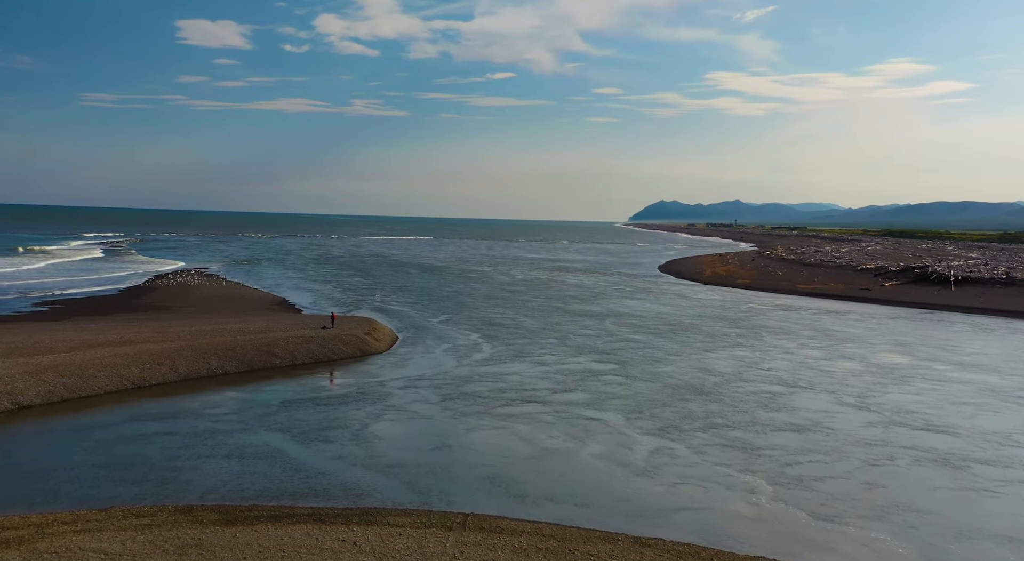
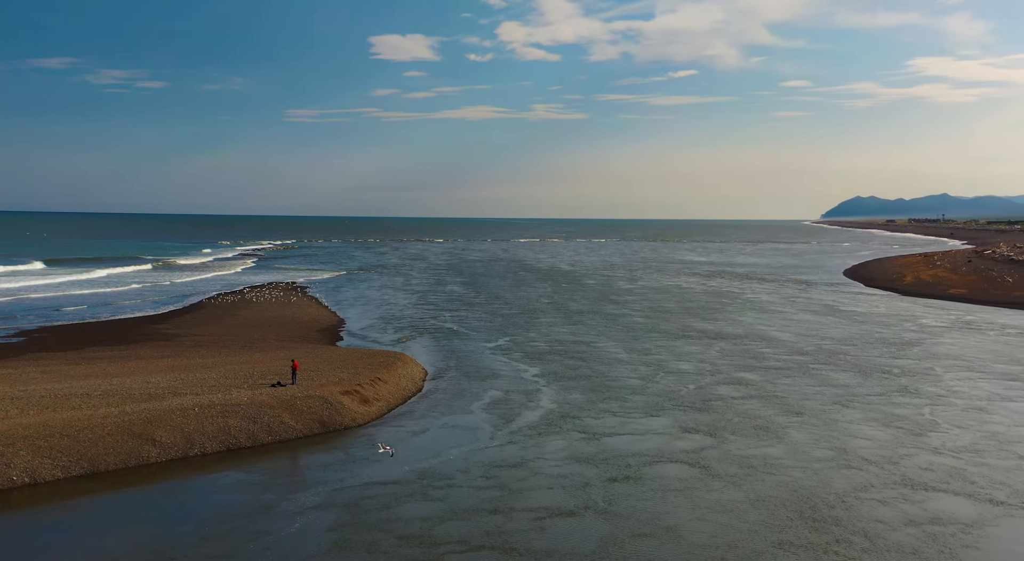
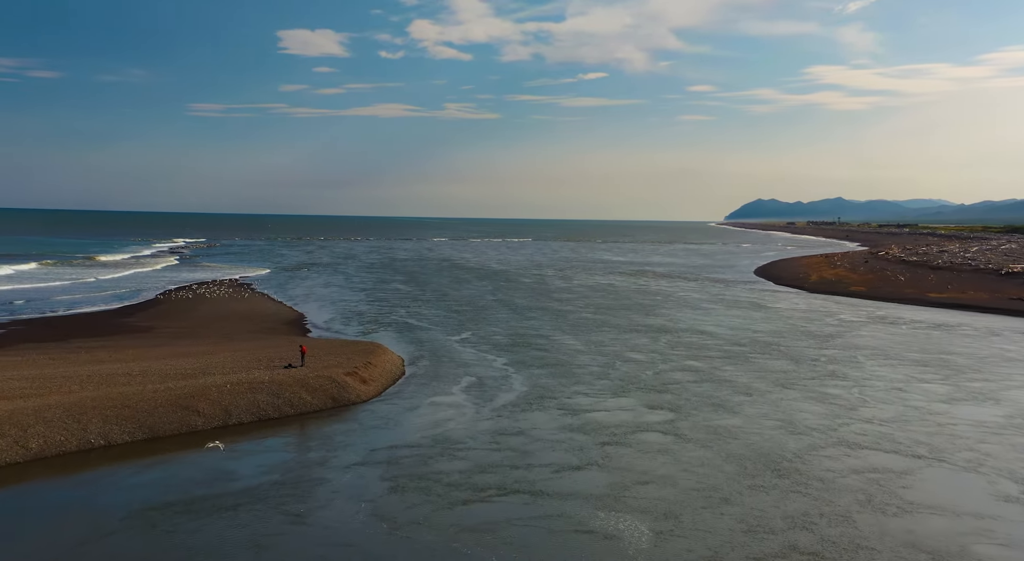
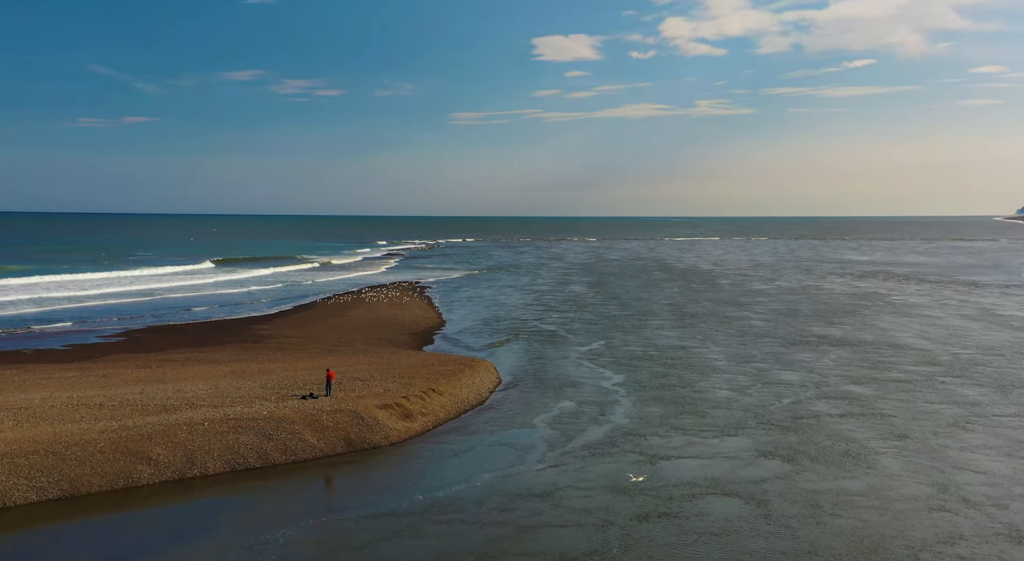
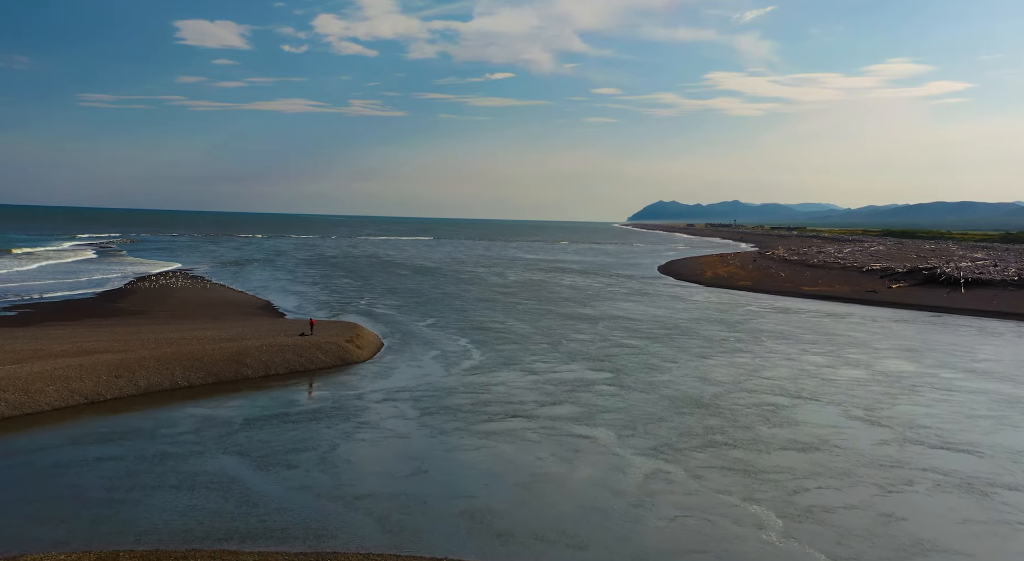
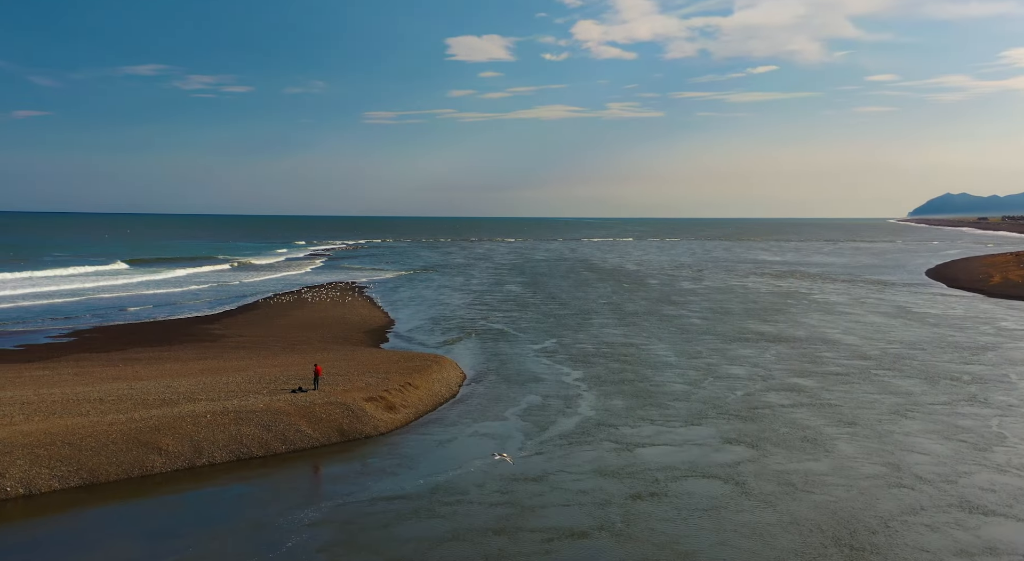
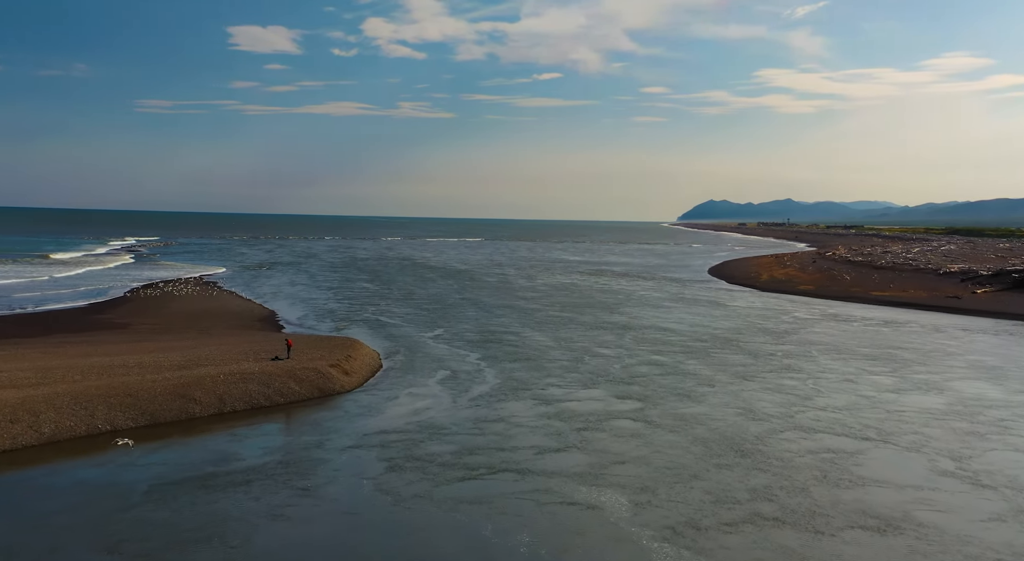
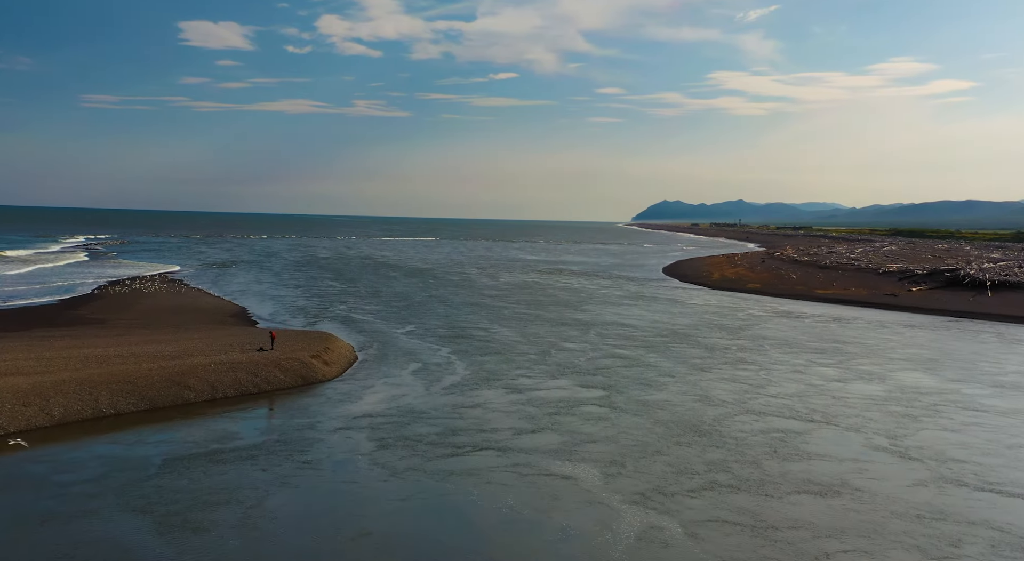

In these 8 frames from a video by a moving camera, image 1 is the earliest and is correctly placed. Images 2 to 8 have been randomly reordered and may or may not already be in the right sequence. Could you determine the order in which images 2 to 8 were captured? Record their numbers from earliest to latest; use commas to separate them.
5, 8, 7, 3, 2, 6, 4
